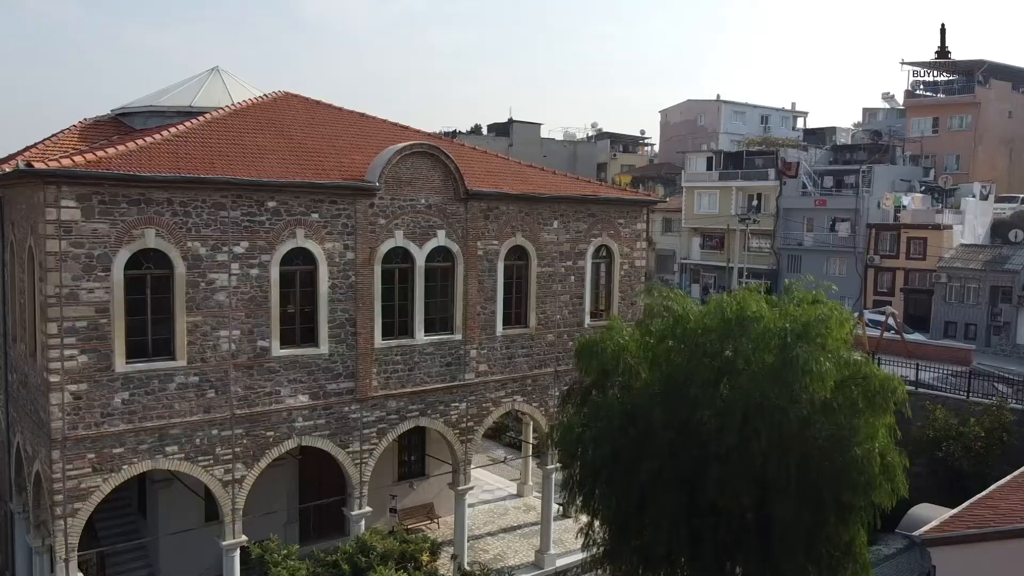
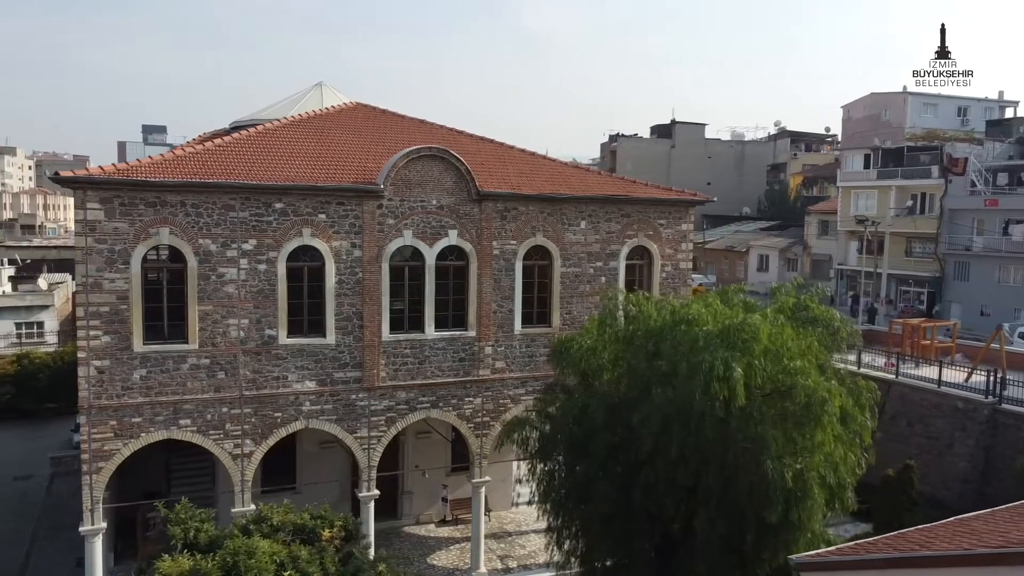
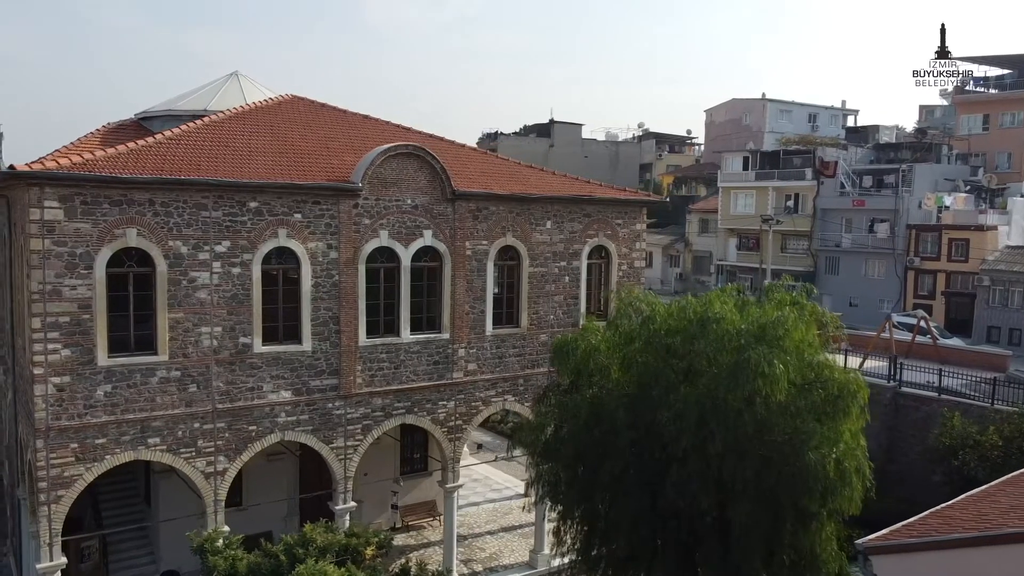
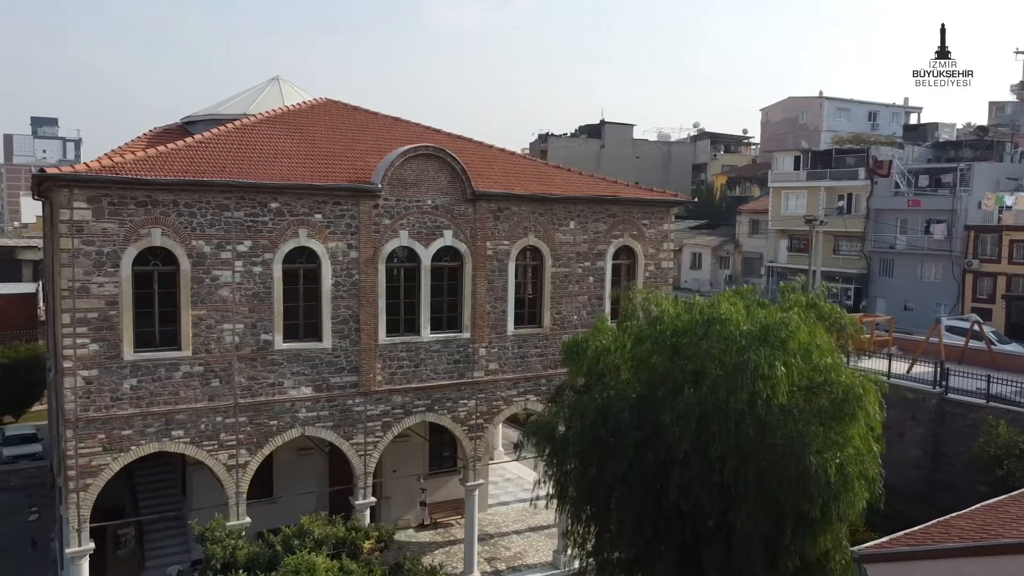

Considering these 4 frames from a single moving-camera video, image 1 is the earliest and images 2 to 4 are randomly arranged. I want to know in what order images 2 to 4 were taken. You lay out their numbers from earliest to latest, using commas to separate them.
3, 4, 2
